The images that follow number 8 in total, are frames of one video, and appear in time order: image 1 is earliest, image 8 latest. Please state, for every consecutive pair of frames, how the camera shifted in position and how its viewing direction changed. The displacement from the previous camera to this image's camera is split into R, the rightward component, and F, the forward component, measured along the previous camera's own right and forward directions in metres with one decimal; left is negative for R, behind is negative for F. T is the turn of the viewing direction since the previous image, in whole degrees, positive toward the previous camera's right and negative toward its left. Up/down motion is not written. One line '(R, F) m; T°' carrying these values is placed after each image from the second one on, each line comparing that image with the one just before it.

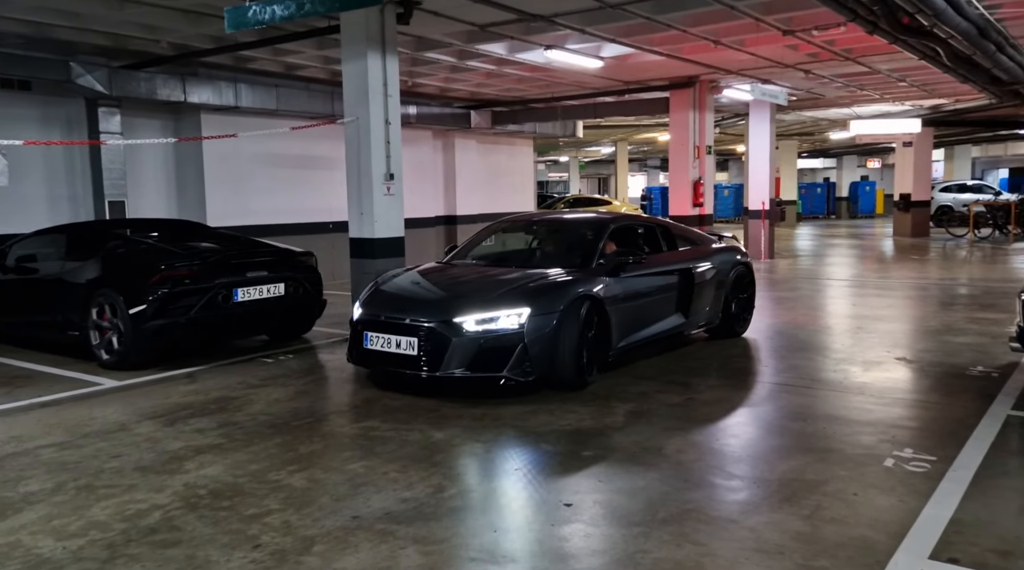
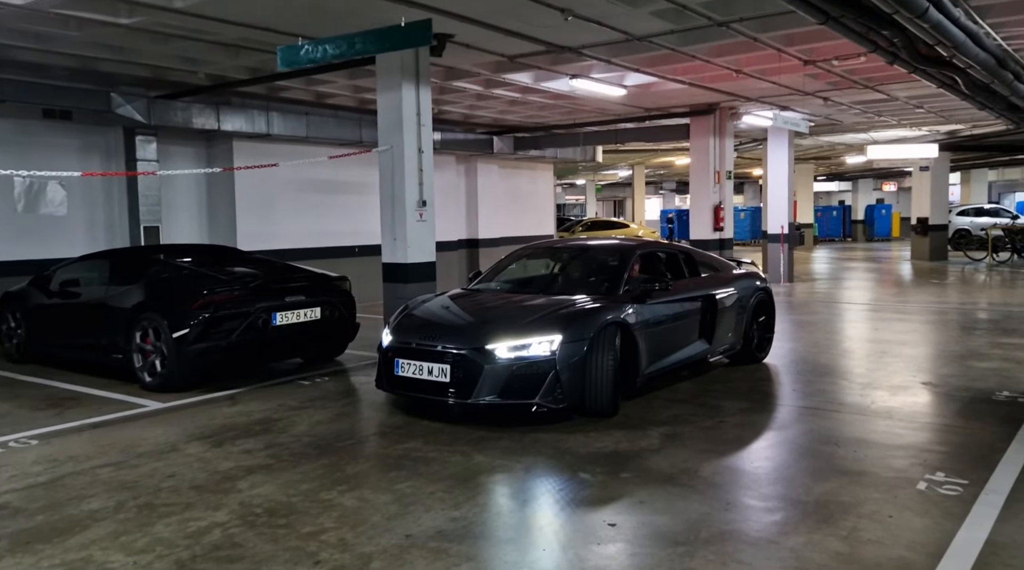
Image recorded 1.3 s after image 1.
(-0.1, -0.2) m; -1°
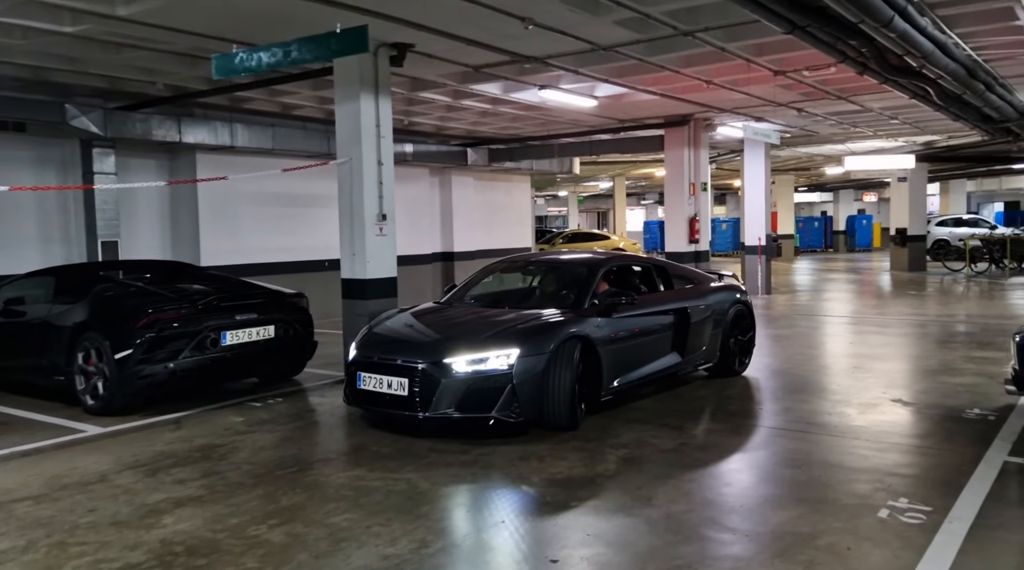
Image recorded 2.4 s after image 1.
(+0.2, +0.2) m; +1°
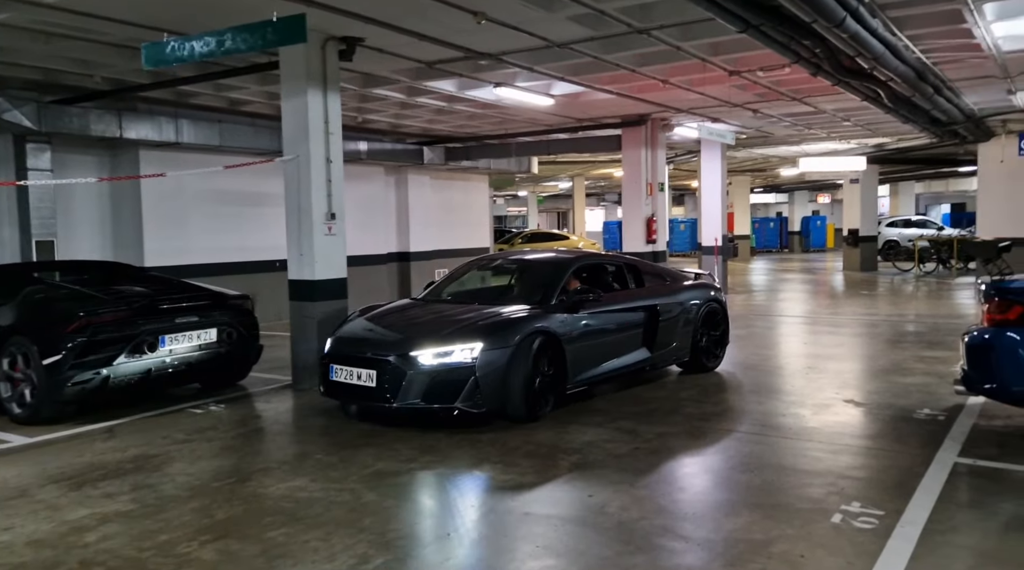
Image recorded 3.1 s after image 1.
(+0.1, +0.2) m; +3°
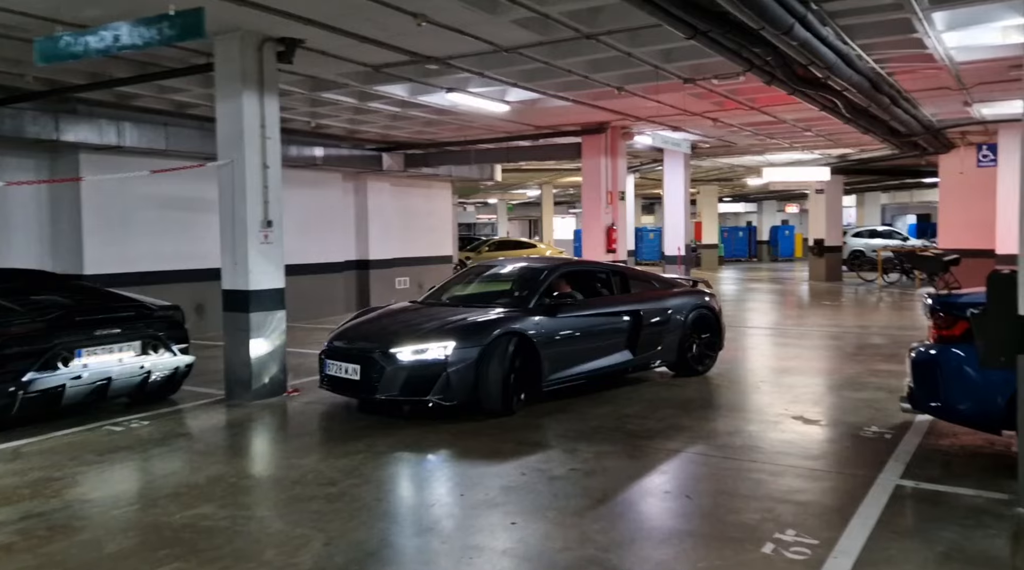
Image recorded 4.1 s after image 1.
(+0.3, +0.3) m; +2°
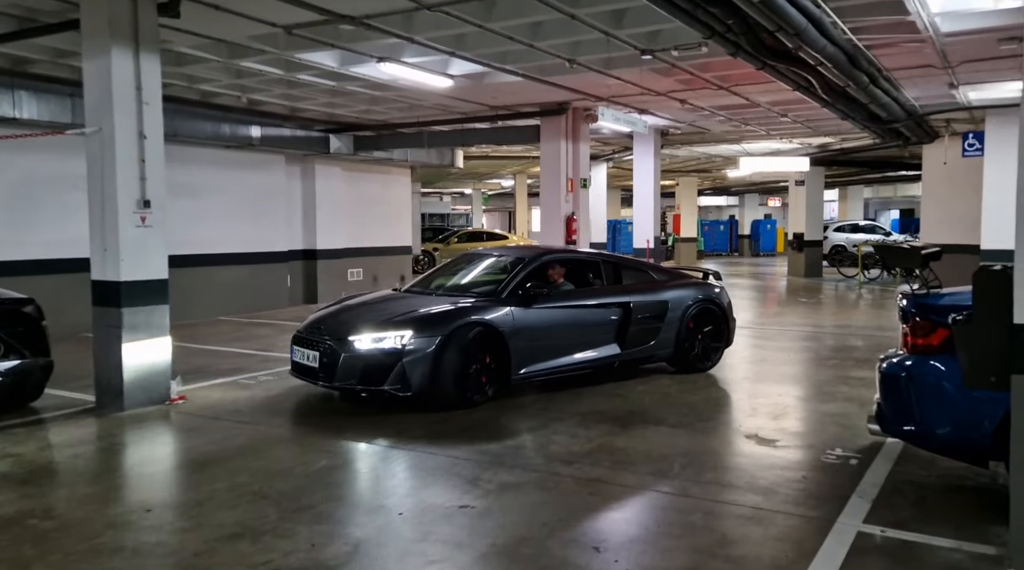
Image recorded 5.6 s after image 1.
(+0.5, +1.1) m; +1°
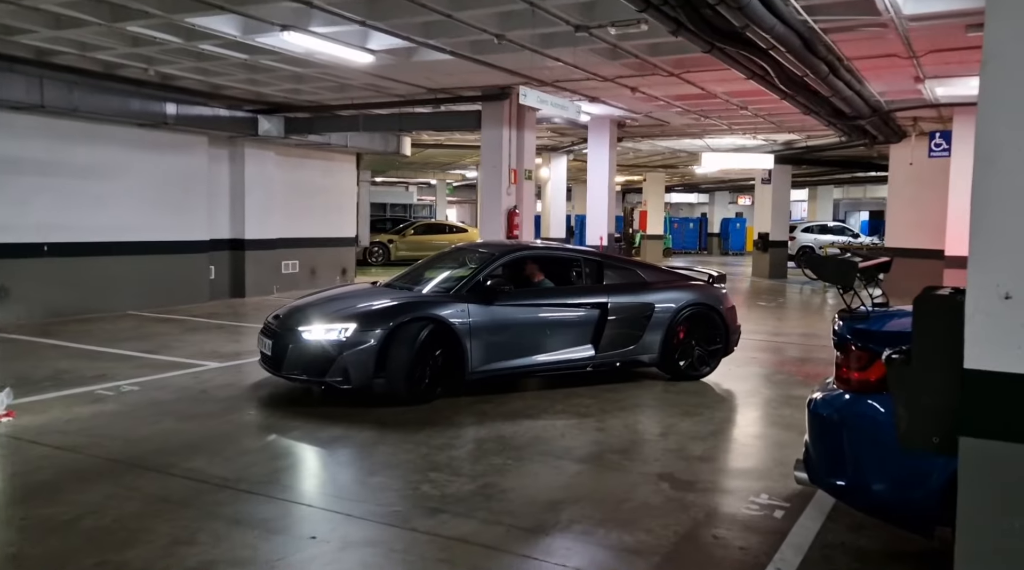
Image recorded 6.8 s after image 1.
(+0.6, +1.0) m; +2°
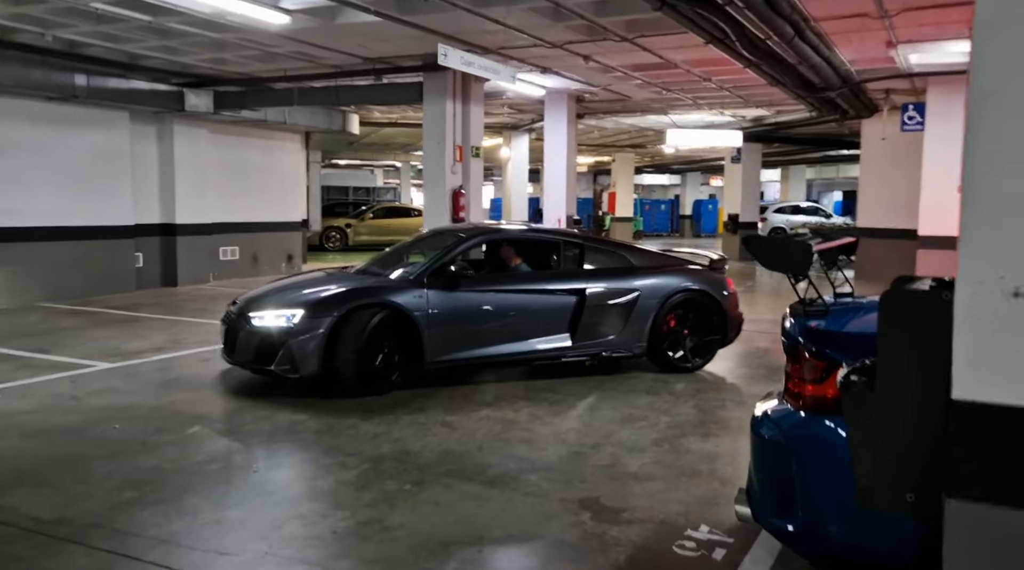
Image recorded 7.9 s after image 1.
(+0.4, +0.9) m; +1°
